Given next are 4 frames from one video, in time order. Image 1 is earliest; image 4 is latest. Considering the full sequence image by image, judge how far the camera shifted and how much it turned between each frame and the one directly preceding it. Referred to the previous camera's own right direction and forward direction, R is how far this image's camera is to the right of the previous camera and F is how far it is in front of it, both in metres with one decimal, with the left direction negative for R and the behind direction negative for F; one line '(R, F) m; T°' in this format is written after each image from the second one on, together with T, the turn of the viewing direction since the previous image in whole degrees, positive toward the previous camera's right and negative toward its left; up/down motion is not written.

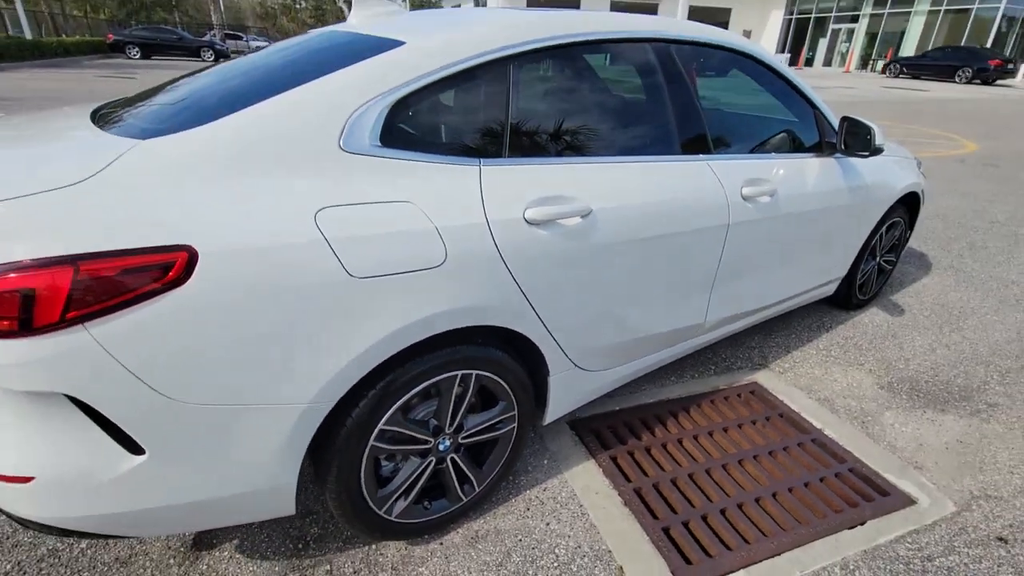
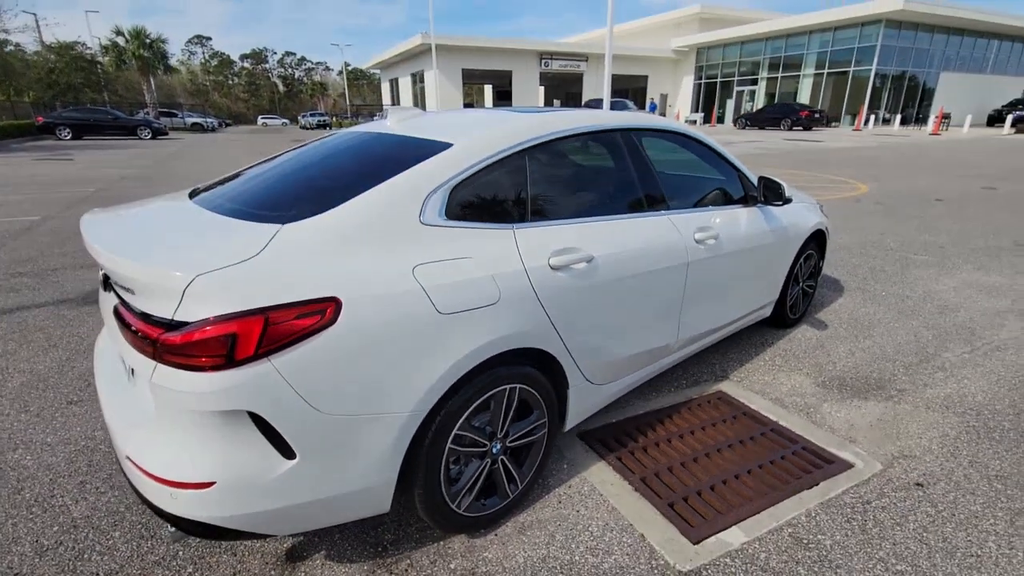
(-0.3, -0.5) m; +6°
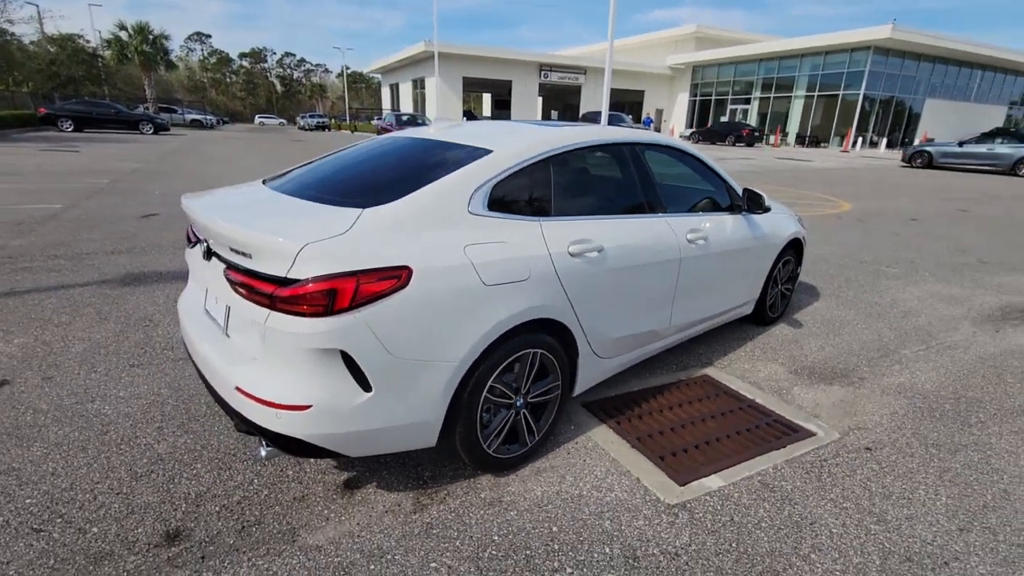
(-0.2, -0.4) m; +1°
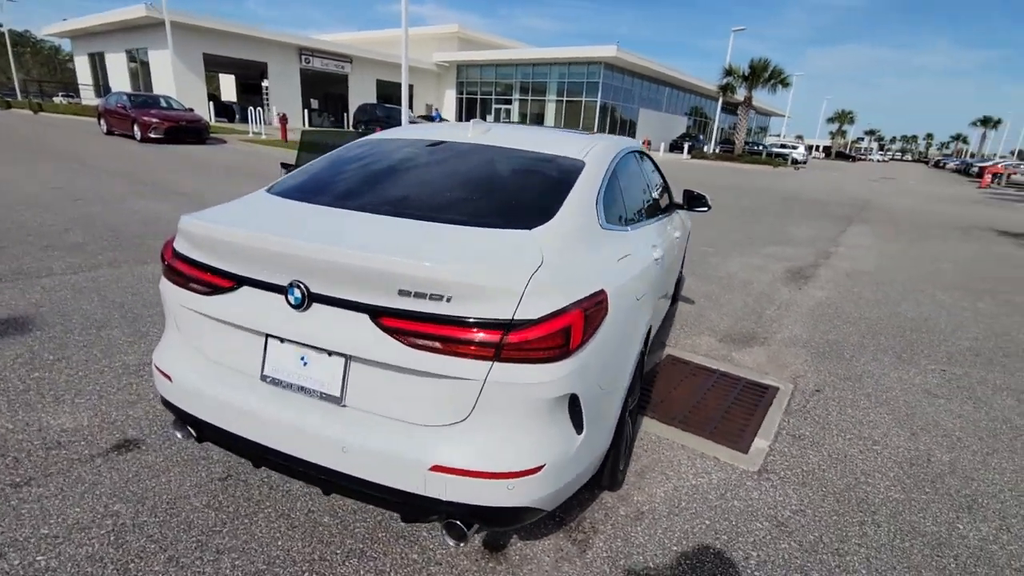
(-1.5, +0.5) m; +26°
